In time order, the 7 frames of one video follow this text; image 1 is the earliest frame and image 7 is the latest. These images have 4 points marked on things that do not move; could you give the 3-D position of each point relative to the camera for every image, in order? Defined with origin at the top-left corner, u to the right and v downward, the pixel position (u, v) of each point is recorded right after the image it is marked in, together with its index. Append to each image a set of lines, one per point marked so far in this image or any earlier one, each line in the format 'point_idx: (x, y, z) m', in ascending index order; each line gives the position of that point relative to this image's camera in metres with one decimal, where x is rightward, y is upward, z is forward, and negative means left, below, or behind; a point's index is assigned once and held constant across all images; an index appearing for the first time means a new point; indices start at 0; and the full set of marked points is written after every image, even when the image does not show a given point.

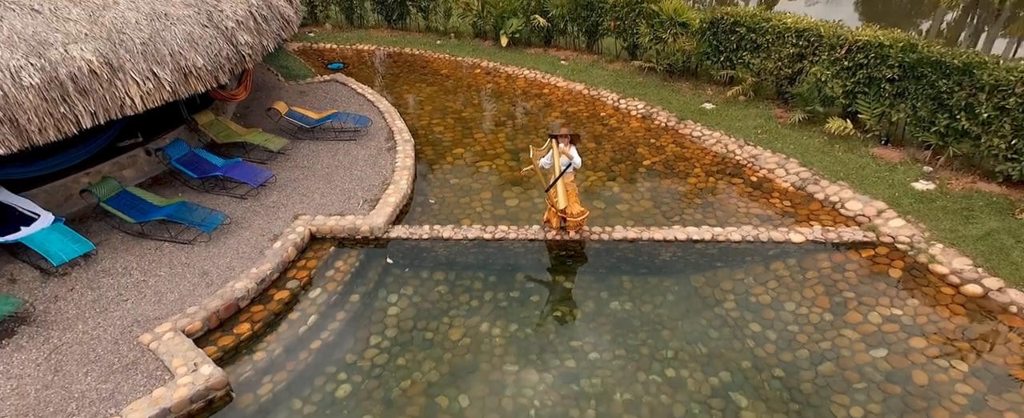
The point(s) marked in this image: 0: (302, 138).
0: (-4.4, +1.5, +9.9) m
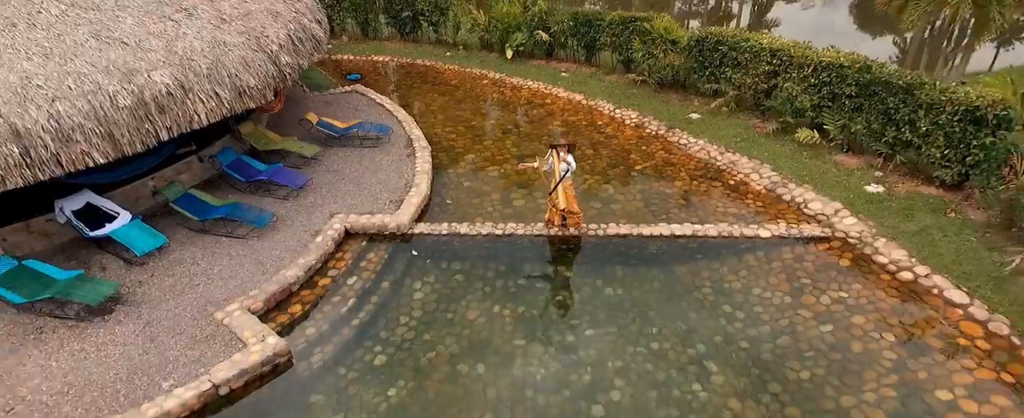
0: (-4.2, +1.5, +11.1) m
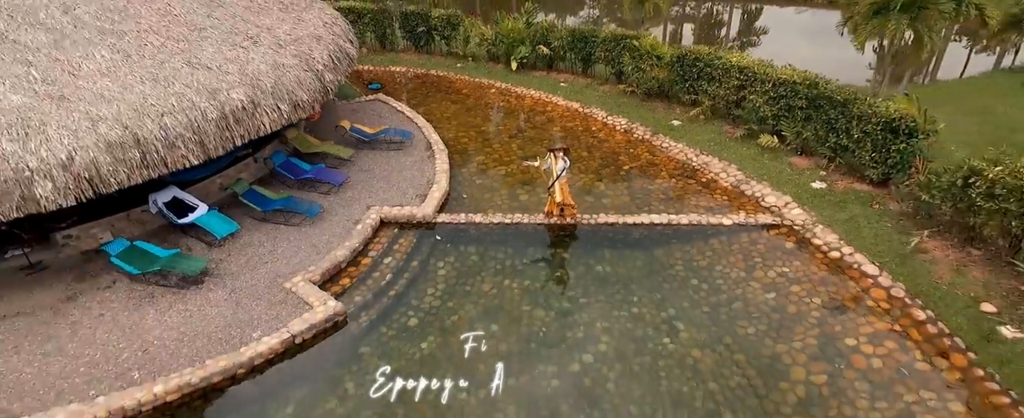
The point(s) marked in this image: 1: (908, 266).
0: (-4.1, +1.7, +12.9) m
1: (+6.8, -1.0, +8.2) m
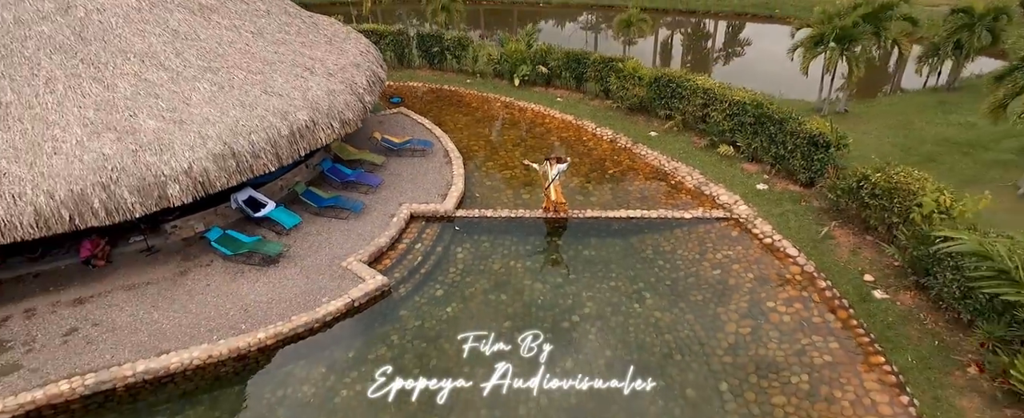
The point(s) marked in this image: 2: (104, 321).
0: (-3.9, +1.8, +15.4) m
1: (+7.0, -0.9, +10.7) m
2: (-8.0, -2.2, +9.3) m
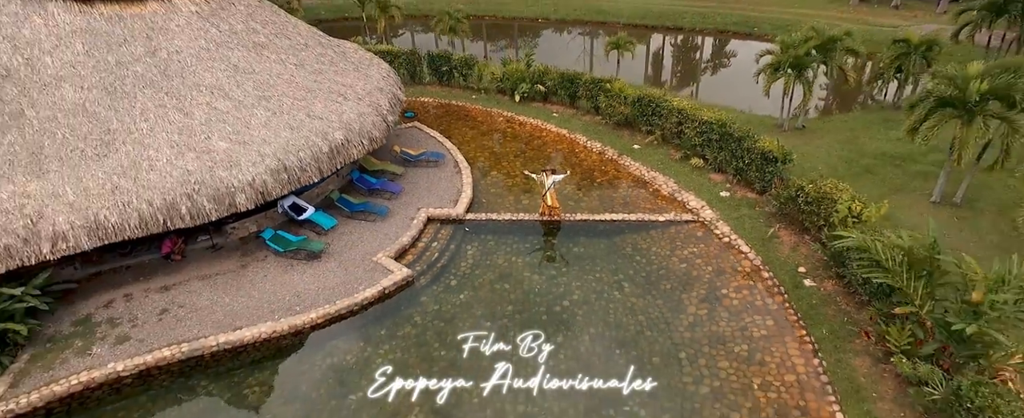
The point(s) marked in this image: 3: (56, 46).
0: (-3.9, +1.6, +17.8) m
1: (+7.0, -1.0, +13.1) m
2: (-7.9, -2.3, +11.6) m
3: (-10.7, +3.9, +11.2) m
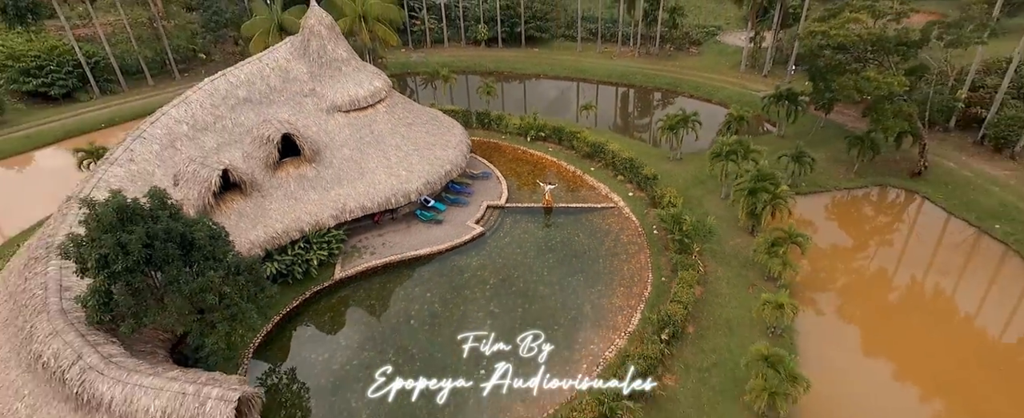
0: (-2.9, +2.1, +33.3) m
1: (+8.0, -0.6, +28.6) m
2: (-7.0, -1.8, +27.2) m
3: (-9.7, +4.4, +26.8) m
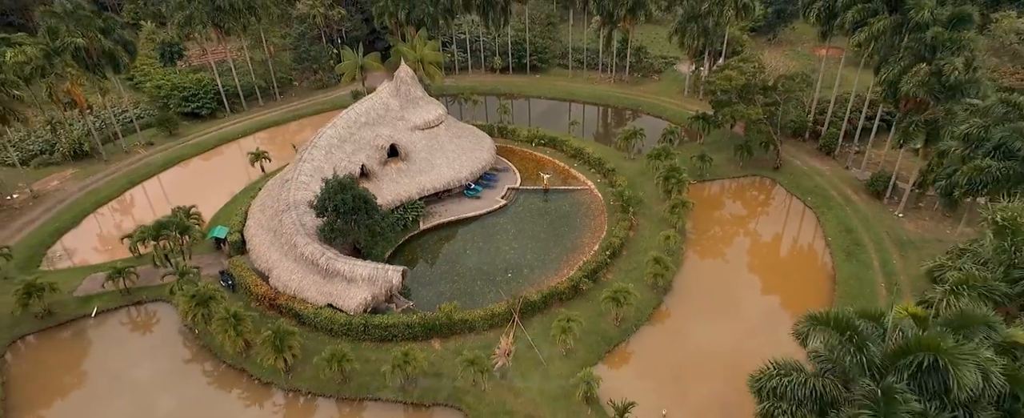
0: (-1.8, +3.9, +49.9) m
1: (+9.1, +1.2, +45.2) m
2: (-5.9, -0.1, +43.8) m
3: (-8.6, +6.2, +43.4) m
